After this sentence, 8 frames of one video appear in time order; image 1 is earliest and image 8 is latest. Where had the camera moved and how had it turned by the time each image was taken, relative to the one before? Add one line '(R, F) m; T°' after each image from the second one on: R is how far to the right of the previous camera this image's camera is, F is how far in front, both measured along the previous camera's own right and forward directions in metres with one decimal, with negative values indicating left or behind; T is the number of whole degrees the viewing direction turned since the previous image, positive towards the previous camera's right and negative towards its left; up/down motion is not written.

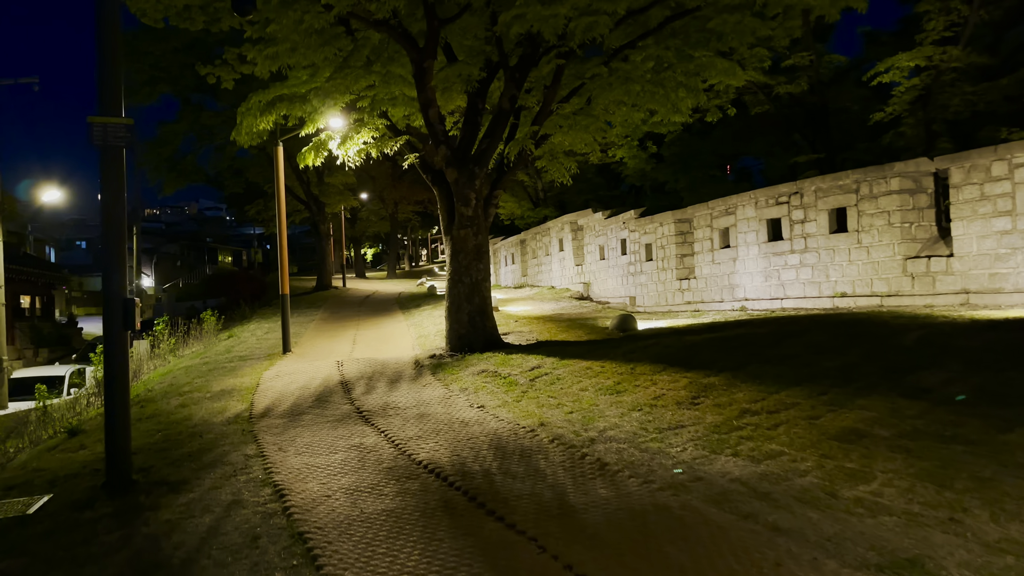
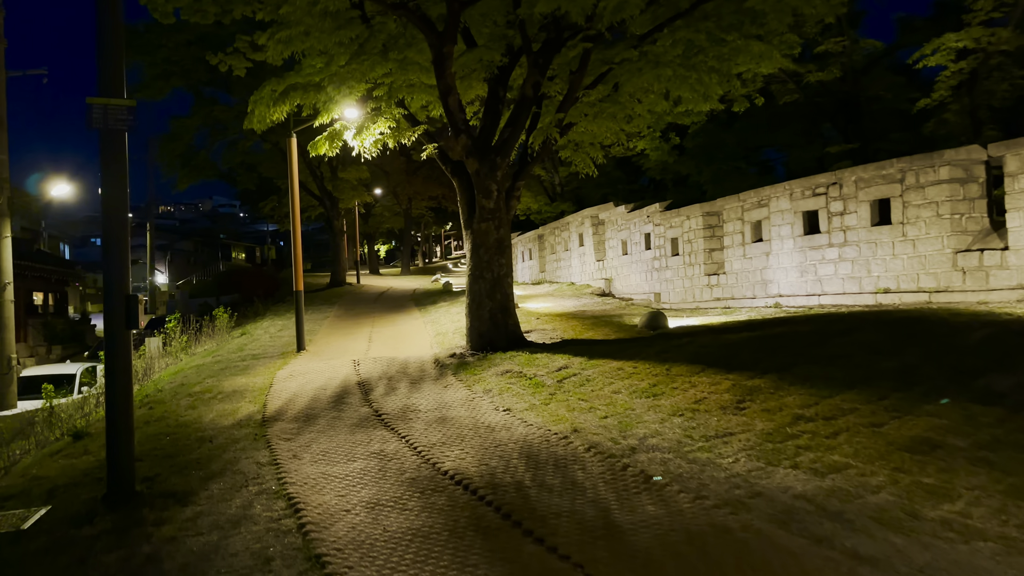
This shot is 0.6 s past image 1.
(-0.2, +0.6) m; -1°
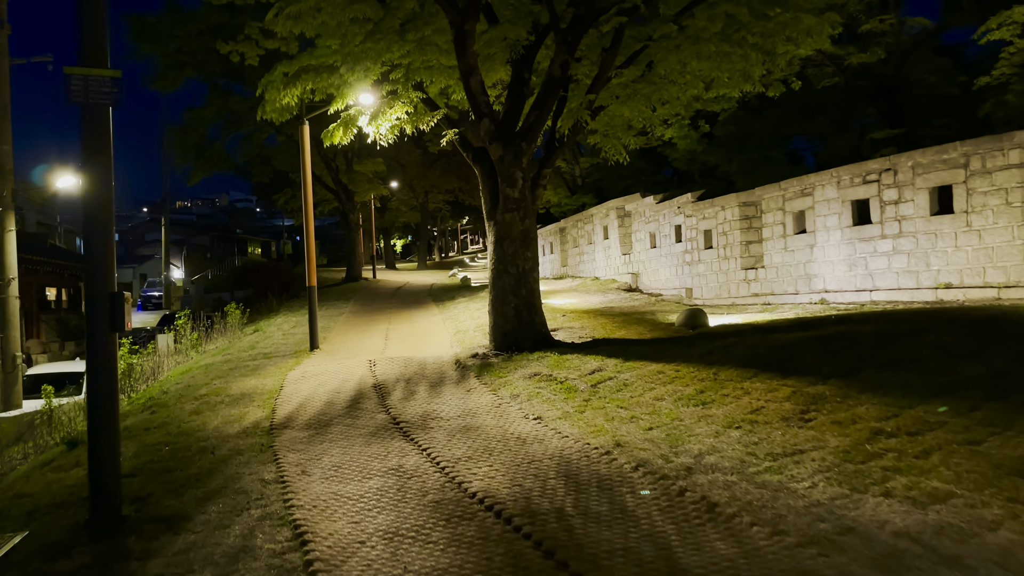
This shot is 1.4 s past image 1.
(-0.2, +0.8) m; -1°
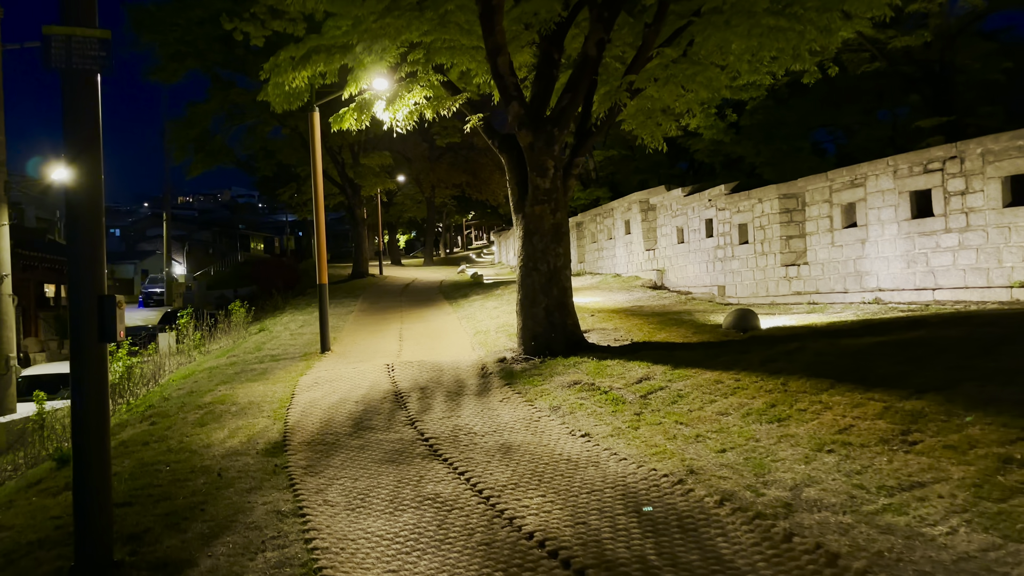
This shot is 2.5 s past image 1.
(-0.4, +0.9) m; 0°
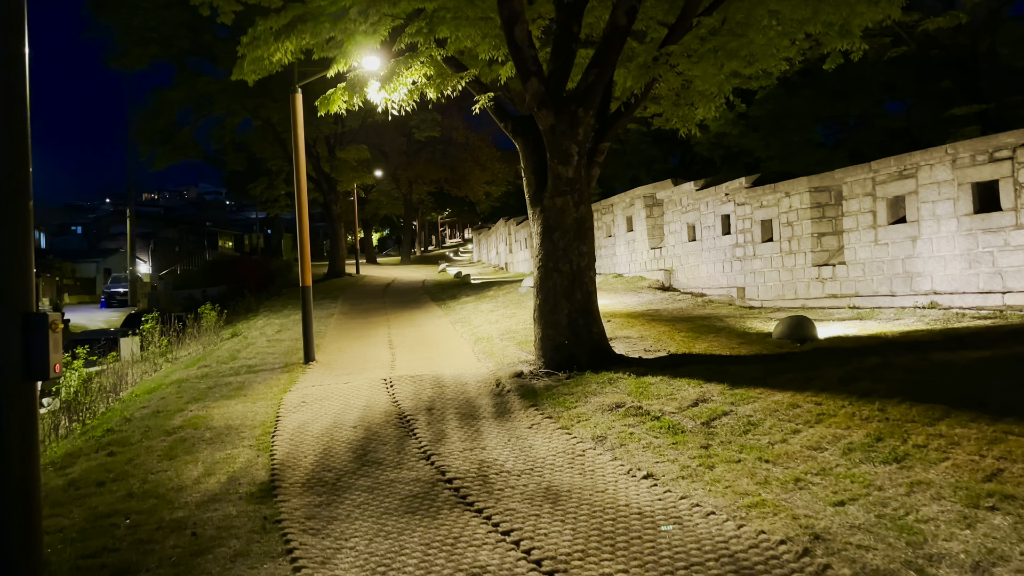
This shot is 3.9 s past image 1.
(-0.6, +1.3) m; +2°
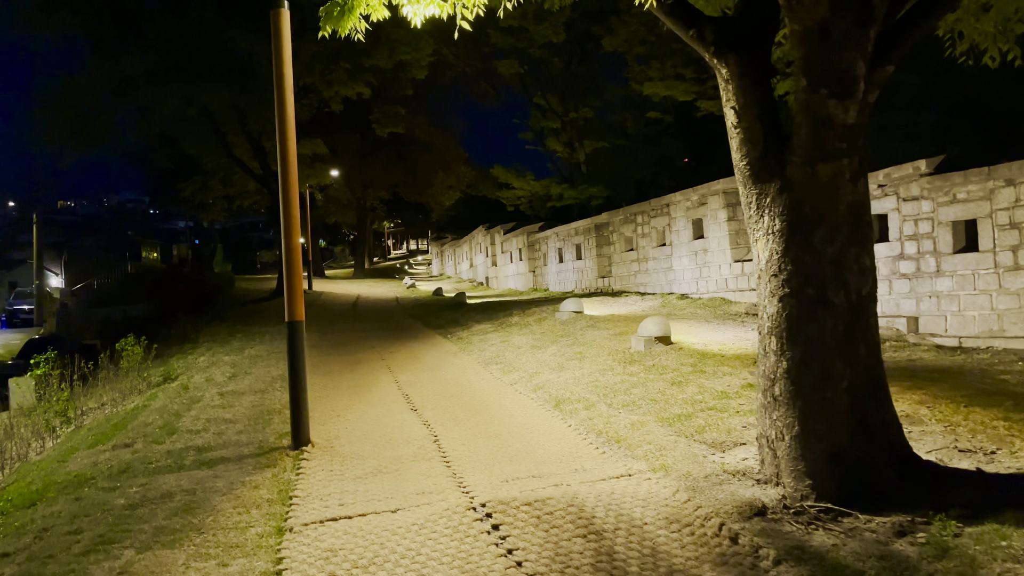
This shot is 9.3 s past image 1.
(-2.1, +4.6) m; +5°
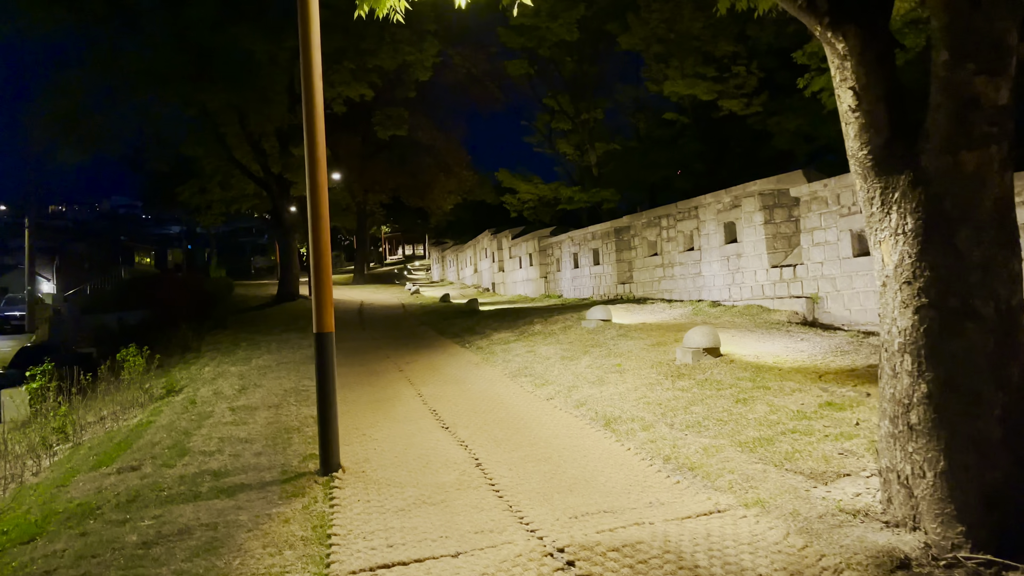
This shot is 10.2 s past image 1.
(-0.6, +0.7) m; 0°
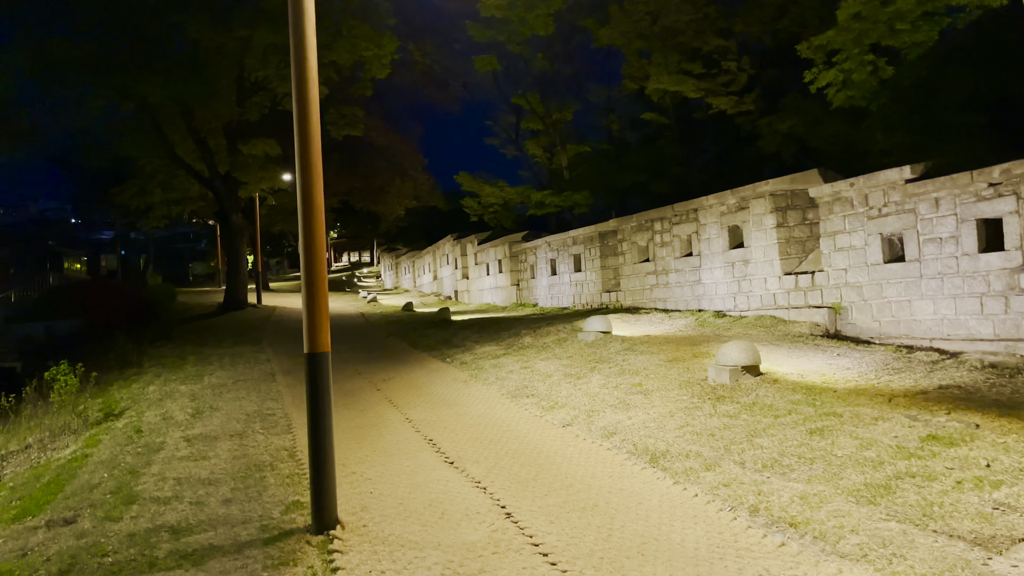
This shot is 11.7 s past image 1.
(-0.8, +1.3) m; +4°
